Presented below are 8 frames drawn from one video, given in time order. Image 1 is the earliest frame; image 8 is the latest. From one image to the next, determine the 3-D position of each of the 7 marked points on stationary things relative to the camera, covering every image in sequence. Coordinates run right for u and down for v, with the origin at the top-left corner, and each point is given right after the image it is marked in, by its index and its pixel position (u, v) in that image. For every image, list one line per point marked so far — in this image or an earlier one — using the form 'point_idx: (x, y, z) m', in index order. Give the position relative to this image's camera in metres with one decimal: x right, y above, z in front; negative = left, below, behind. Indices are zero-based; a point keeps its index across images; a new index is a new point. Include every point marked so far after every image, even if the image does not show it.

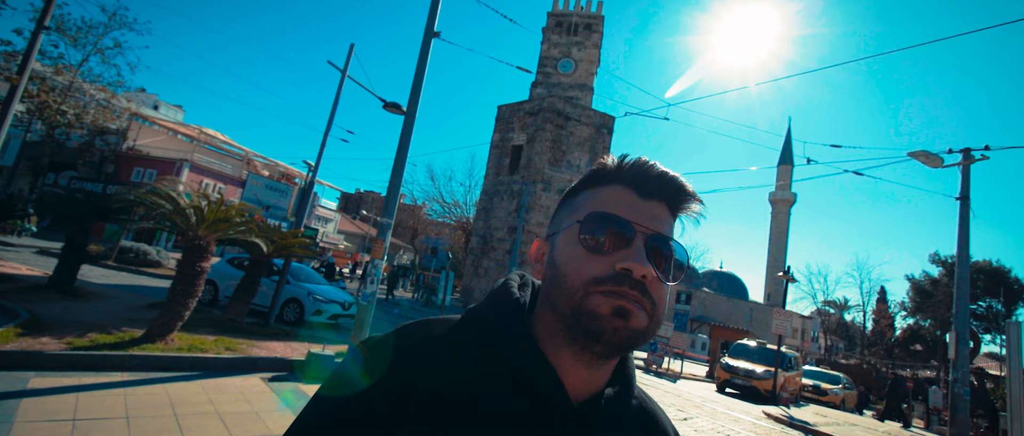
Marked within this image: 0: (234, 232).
0: (-6.8, -0.3, +12.0) m
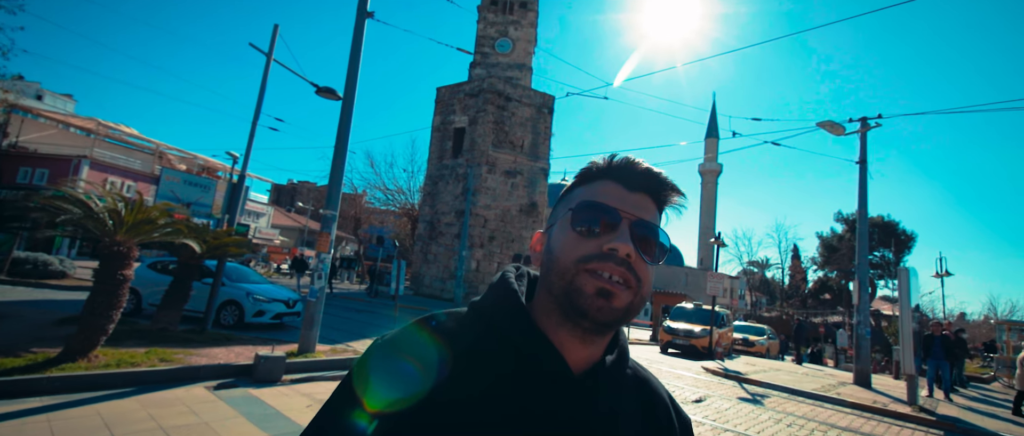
0: (-7.9, -0.4, +11.1) m
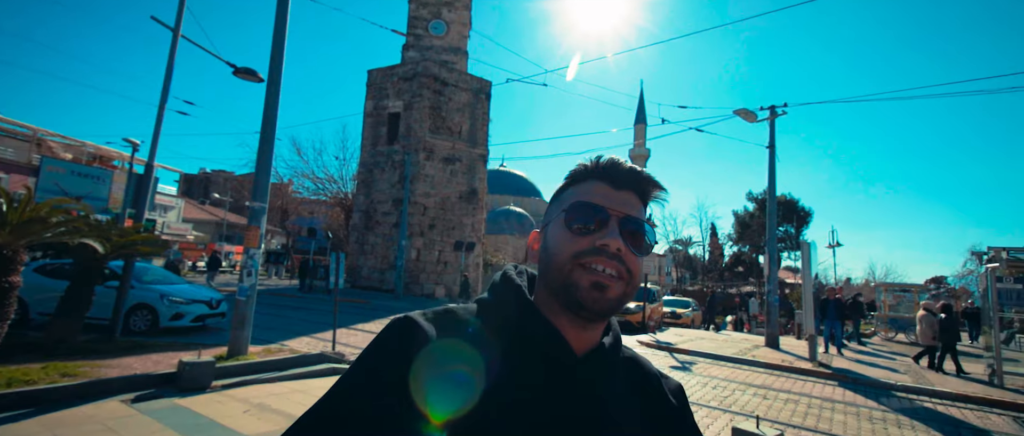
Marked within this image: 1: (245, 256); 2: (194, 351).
0: (-9.0, -0.3, +9.7) m
1: (-6.2, -0.9, +11.5) m
2: (-7.3, -3.1, +11.4) m
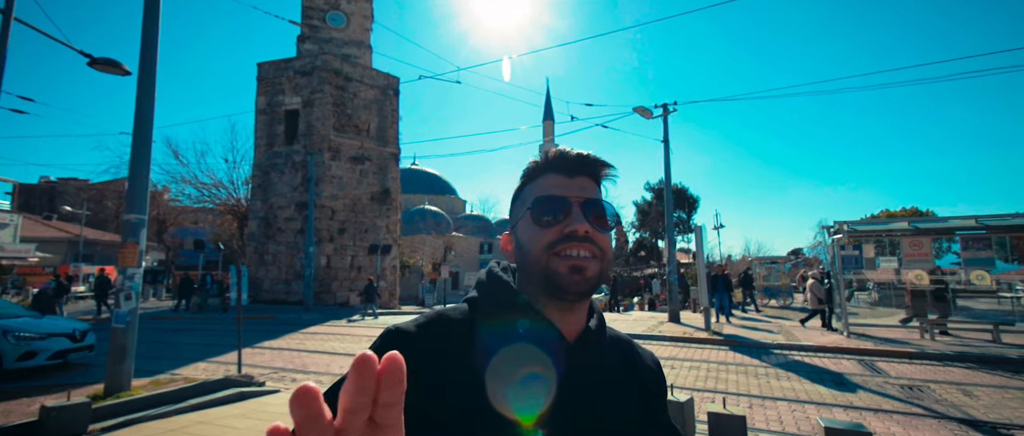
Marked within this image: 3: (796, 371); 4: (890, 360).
0: (-10.2, -0.8, +7.8) m
1: (-7.8, -1.2, +10.0) m
2: (-8.8, -3.5, +9.8) m
3: (+3.9, -2.1, +6.8) m
4: (+6.1, -2.3, +8.0) m
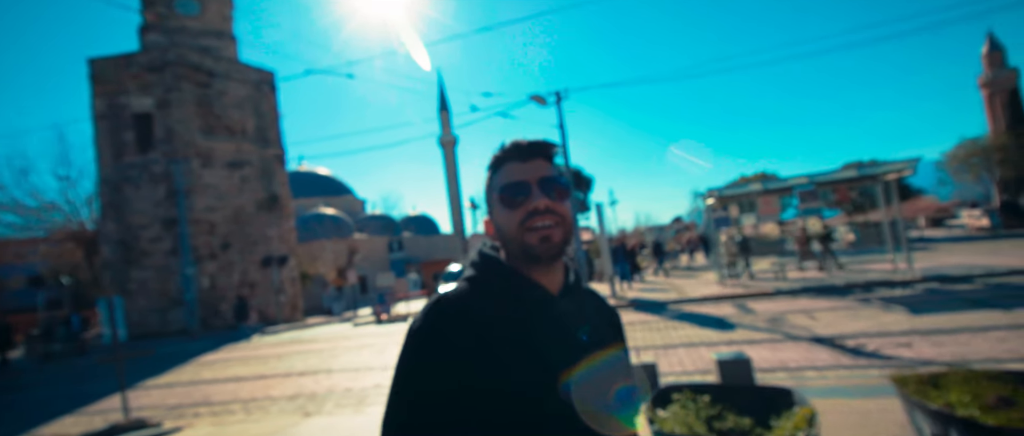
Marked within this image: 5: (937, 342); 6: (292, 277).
0: (-11.4, -1.9, +5.8) m
1: (-9.4, -2.0, +8.5) m
2: (-10.1, -4.3, +8.1) m
3: (+2.7, -1.6, +7.8) m
4: (+4.6, -1.6, +9.5) m
5: (+4.0, -1.2, +4.7) m
6: (-8.8, -2.3, +19.7) m
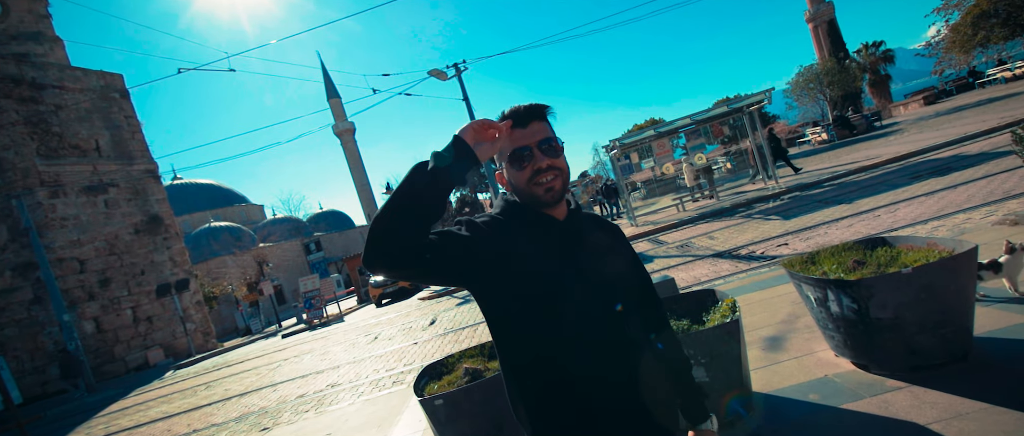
0: (-11.6, -3.6, +3.9) m
1: (-10.3, -3.2, +7.0) m
2: (-10.5, -5.7, +6.6) m
3: (+1.6, -0.8, +8.6) m
4: (+3.1, -0.4, +10.5) m
5: (+3.4, -0.3, +5.7) m
6: (-11.8, -3.1, +18.1) m
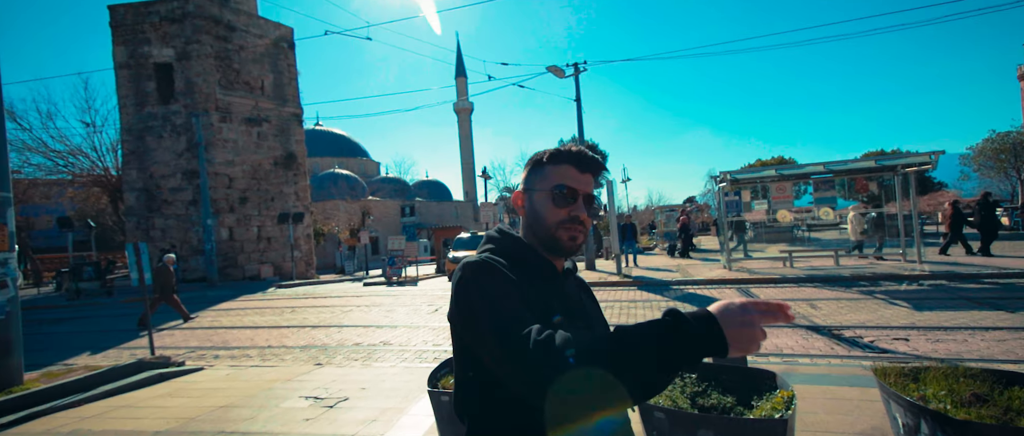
0: (-11.3, -0.8, +6.3) m
1: (-9.3, -0.9, +8.9) m
2: (-10.2, -3.2, +8.7) m
3: (+2.8, -1.3, +7.9) m
4: (+4.8, -1.3, +9.5) m
5: (+4.0, -1.1, +4.7) m
6: (-8.3, -0.6, +20.2) m
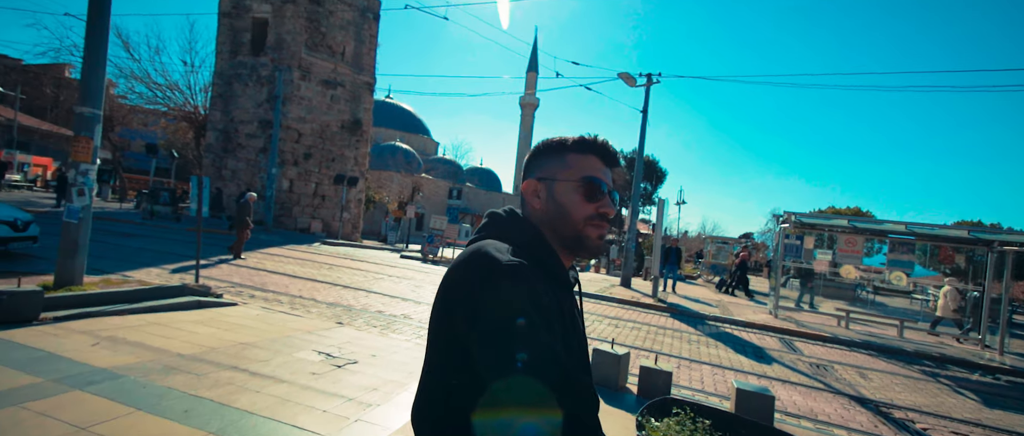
0: (-10.7, +1.3, +7.2) m
1: (-8.4, +0.9, +9.7) m
2: (-9.7, -1.3, +9.6) m
3: (+3.2, -1.9, +7.4) m
4: (+5.3, -2.2, +8.8) m
5: (+4.1, -1.9, +4.1) m
6: (-6.3, +0.8, +20.8) m
